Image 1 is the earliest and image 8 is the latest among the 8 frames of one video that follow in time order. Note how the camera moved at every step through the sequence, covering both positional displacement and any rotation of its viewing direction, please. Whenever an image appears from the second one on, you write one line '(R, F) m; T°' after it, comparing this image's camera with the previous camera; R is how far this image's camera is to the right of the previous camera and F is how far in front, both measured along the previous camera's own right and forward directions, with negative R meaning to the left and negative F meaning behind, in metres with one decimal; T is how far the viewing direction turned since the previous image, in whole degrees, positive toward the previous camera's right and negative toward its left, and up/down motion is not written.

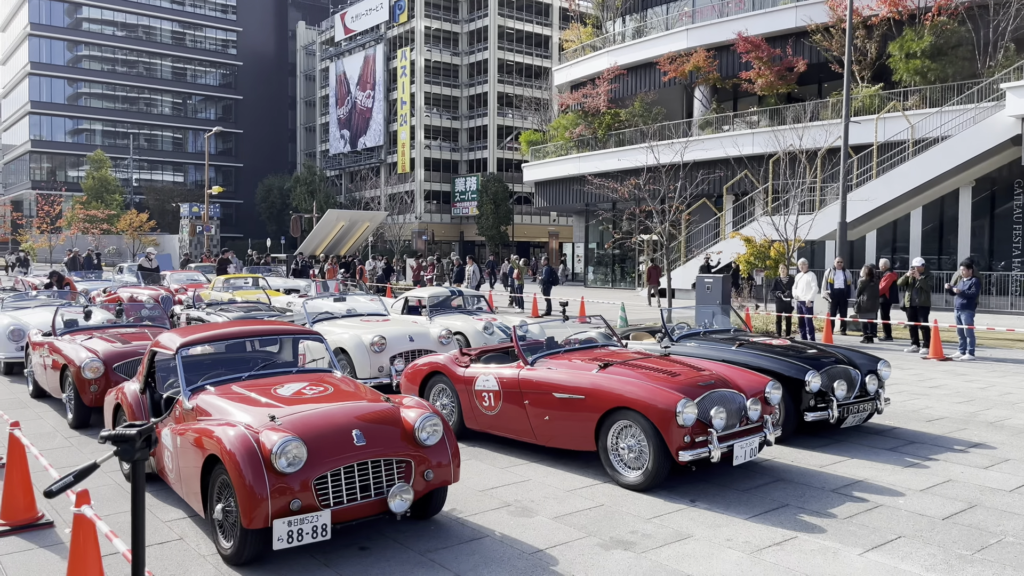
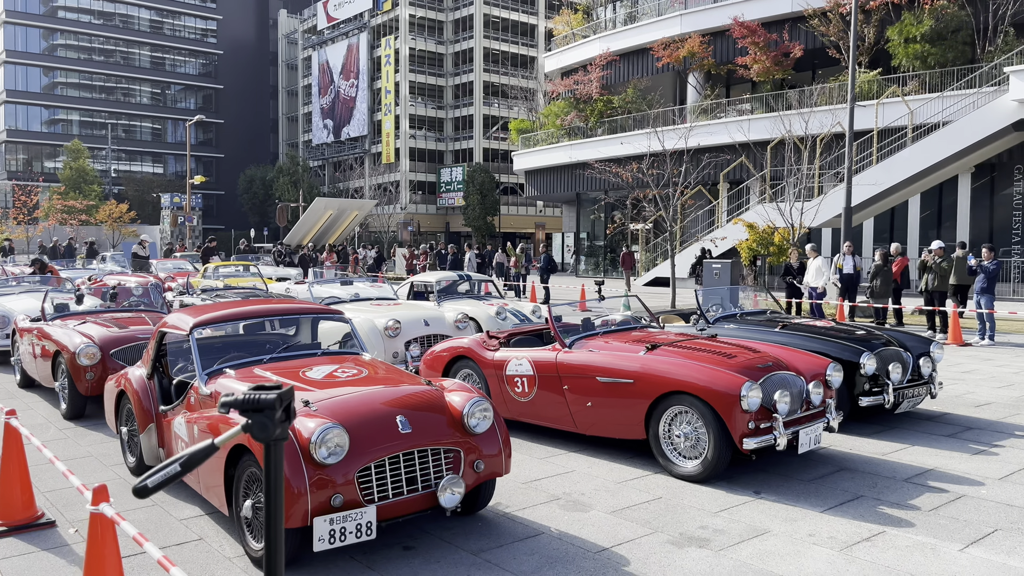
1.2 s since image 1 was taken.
(-0.5, +0.6) m; +1°
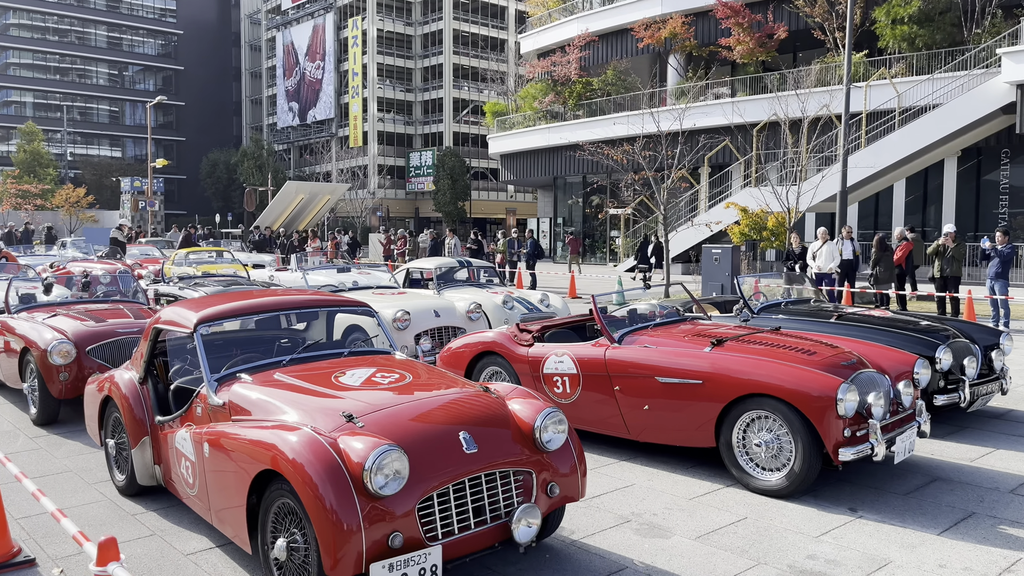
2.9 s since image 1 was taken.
(-0.6, +0.9) m; +2°
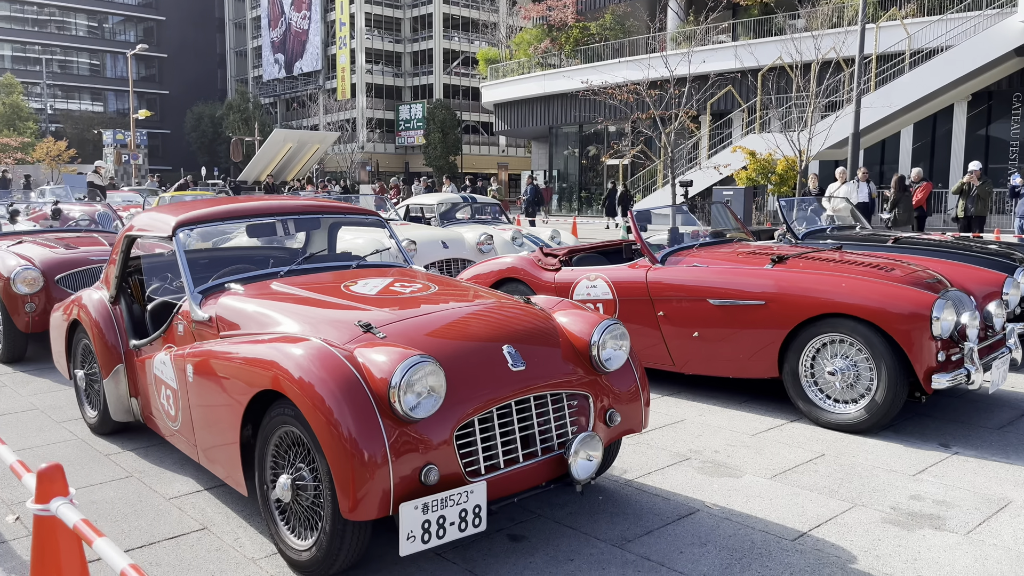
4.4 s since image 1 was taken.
(-0.3, +0.8) m; +1°
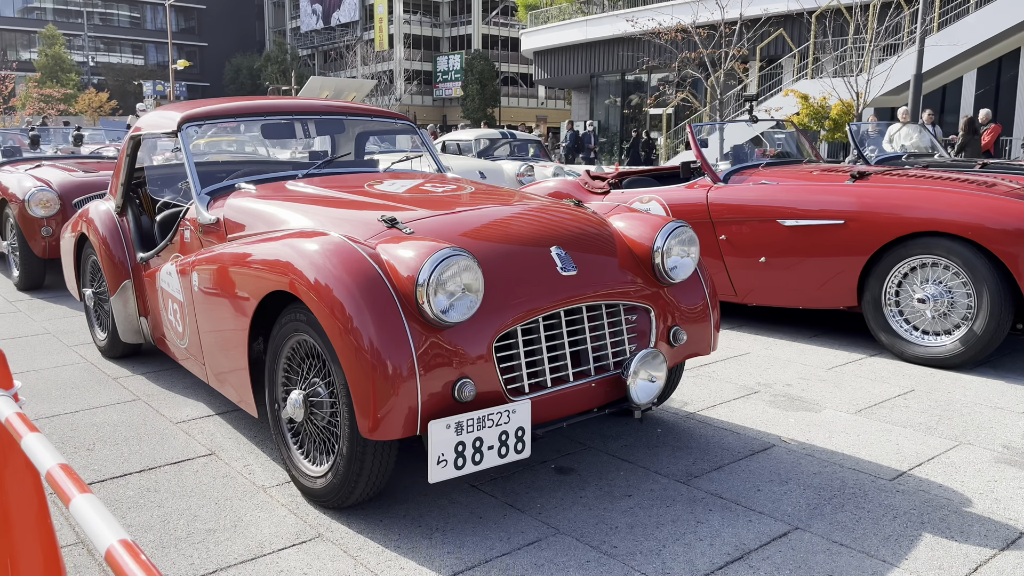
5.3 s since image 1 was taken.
(0.0, +0.5) m; -3°
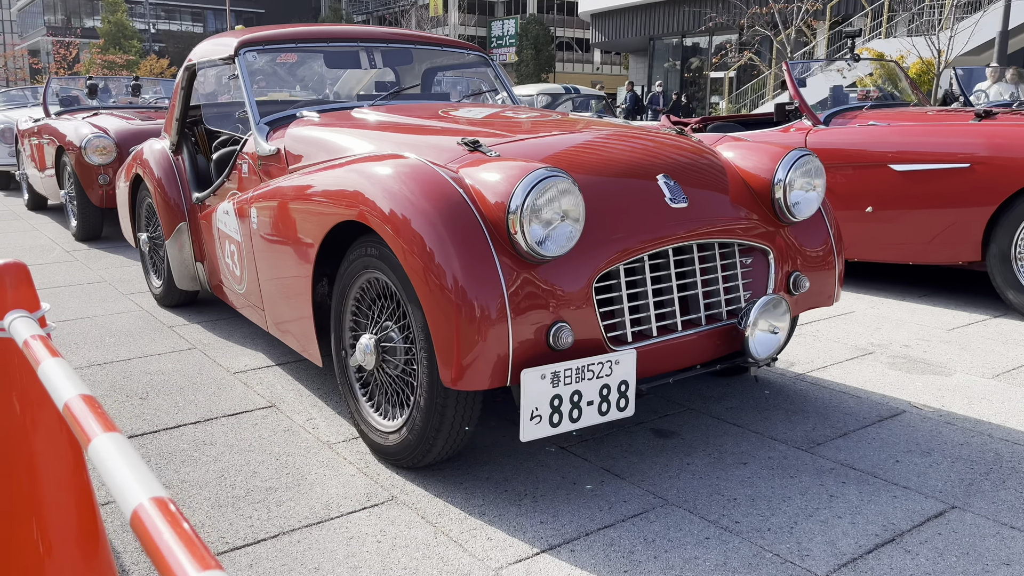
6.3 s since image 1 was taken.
(-0.1, +0.4) m; -4°
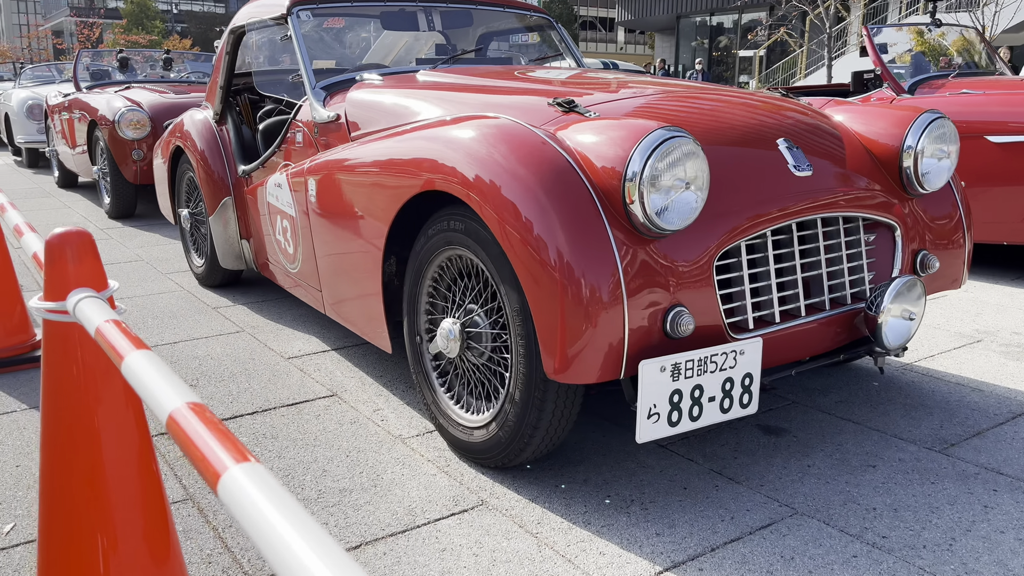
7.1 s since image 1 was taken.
(-0.2, +0.3) m; -1°
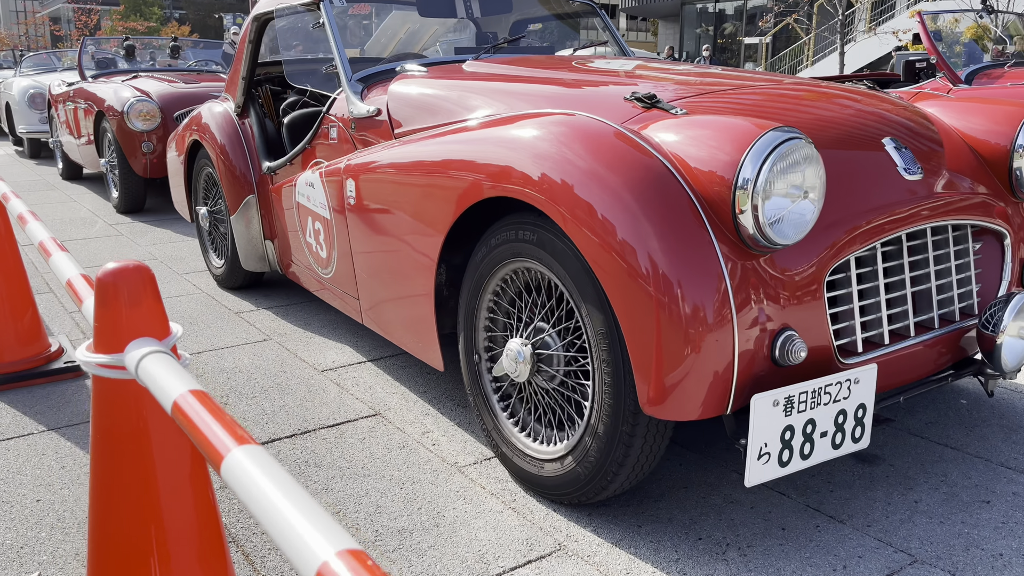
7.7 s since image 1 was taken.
(-0.2, +0.2) m; 0°
